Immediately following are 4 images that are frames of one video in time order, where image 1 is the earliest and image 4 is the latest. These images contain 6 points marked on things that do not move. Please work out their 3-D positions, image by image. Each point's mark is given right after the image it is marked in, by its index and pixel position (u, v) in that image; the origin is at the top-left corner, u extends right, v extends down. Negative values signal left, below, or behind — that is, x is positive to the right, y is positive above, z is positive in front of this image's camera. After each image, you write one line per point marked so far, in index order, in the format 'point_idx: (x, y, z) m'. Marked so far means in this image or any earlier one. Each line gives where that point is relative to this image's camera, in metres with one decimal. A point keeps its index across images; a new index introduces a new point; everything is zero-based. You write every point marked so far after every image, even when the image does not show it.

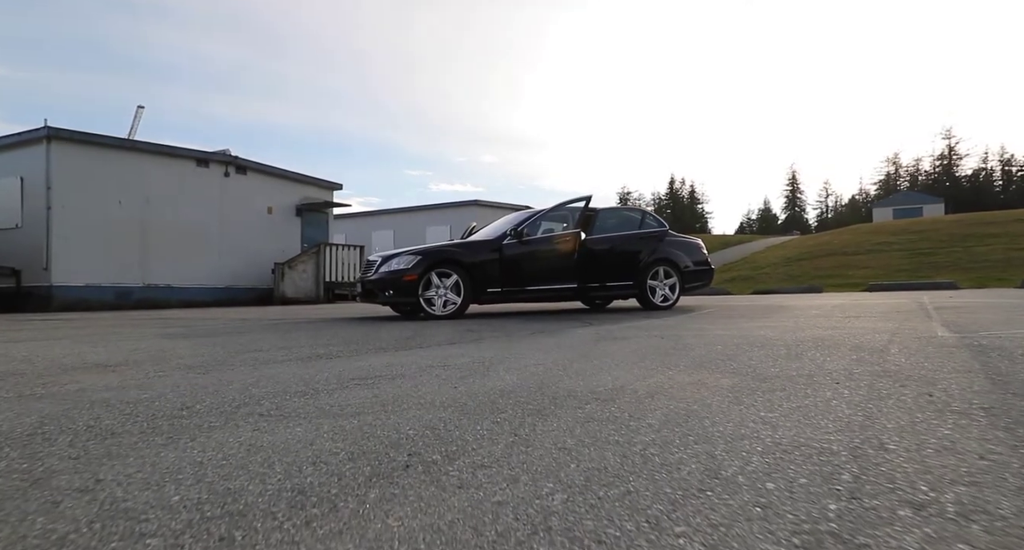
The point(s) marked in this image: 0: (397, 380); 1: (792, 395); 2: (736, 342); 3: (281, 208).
0: (-0.7, -0.6, +3.2) m
1: (+1.3, -0.6, +2.4) m
2: (+2.1, -0.6, +4.8) m
3: (-7.9, +2.3, +18.0) m
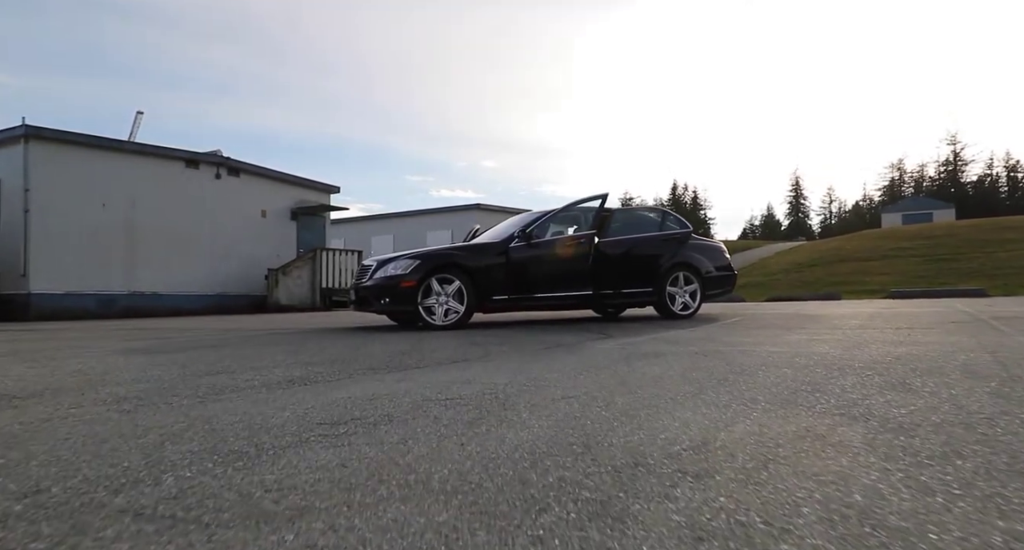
0: (-0.6, -0.7, +2.3) m
1: (+1.4, -0.6, +1.5) m
2: (+2.2, -0.7, +3.9) m
3: (-7.7, +2.1, +17.2) m
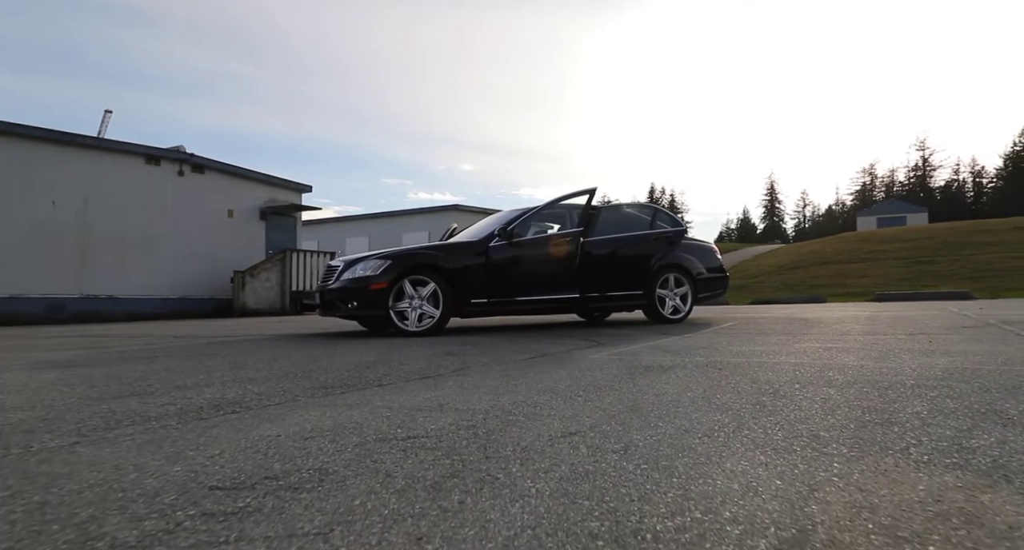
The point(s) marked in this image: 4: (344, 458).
0: (-0.6, -0.6, +1.5) m
1: (+1.4, -0.6, +0.9) m
2: (+2.1, -0.7, +3.3) m
3: (-8.4, +2.0, +16.1) m
4: (-0.6, -0.7, +2.0) m
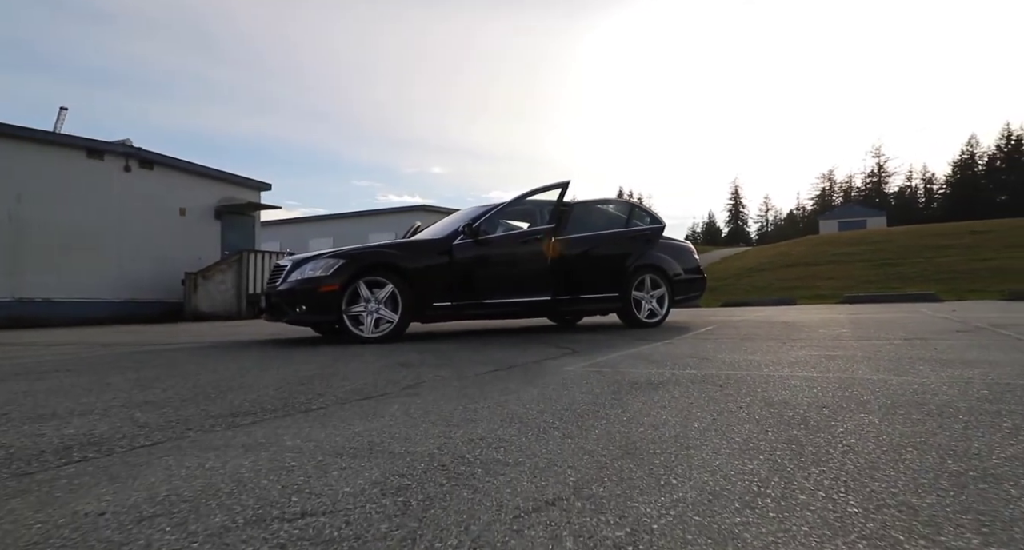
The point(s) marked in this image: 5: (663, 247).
0: (-0.7, -0.6, +0.7) m
1: (+1.3, -0.5, +0.2) m
2: (+1.9, -0.6, +2.6) m
3: (-9.3, +2.0, +14.9) m
4: (-0.8, -0.7, +1.2) m
5: (+2.4, +0.5, +8.4) m
